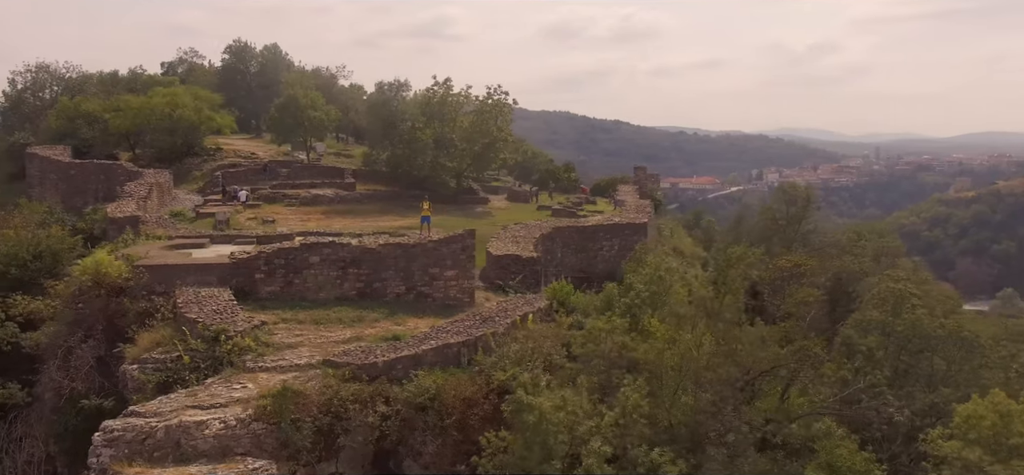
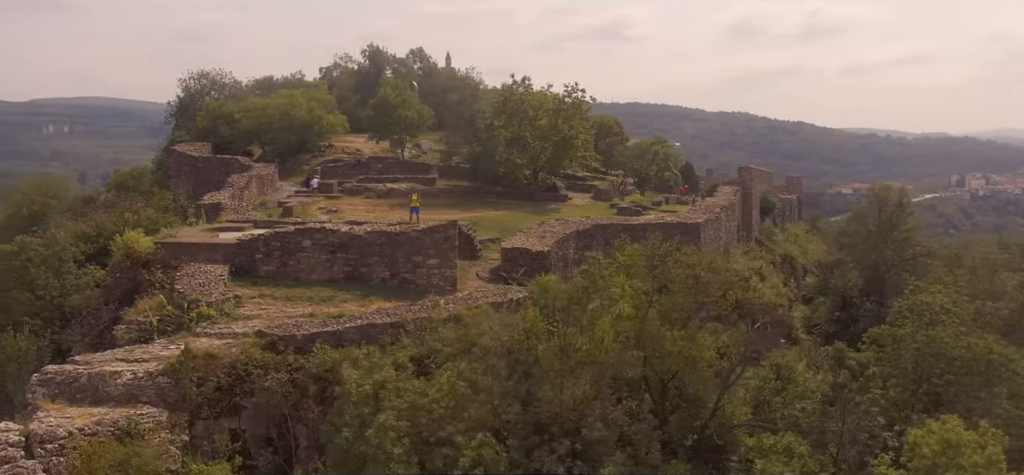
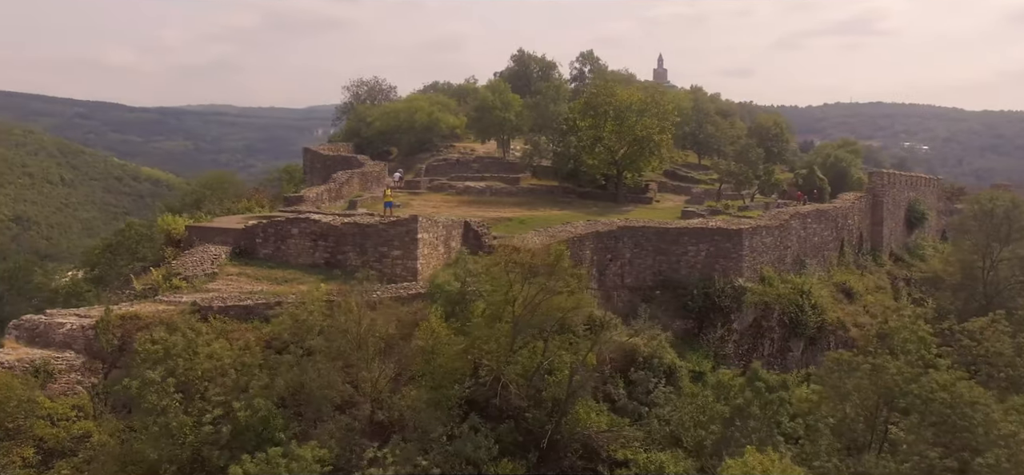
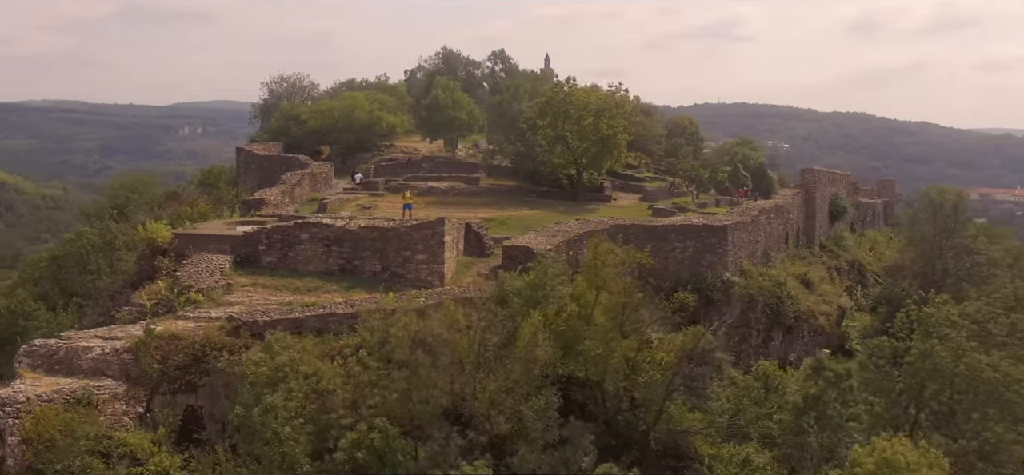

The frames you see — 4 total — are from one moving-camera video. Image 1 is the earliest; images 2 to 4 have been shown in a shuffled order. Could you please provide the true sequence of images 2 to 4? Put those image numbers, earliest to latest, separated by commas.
2, 4, 3
